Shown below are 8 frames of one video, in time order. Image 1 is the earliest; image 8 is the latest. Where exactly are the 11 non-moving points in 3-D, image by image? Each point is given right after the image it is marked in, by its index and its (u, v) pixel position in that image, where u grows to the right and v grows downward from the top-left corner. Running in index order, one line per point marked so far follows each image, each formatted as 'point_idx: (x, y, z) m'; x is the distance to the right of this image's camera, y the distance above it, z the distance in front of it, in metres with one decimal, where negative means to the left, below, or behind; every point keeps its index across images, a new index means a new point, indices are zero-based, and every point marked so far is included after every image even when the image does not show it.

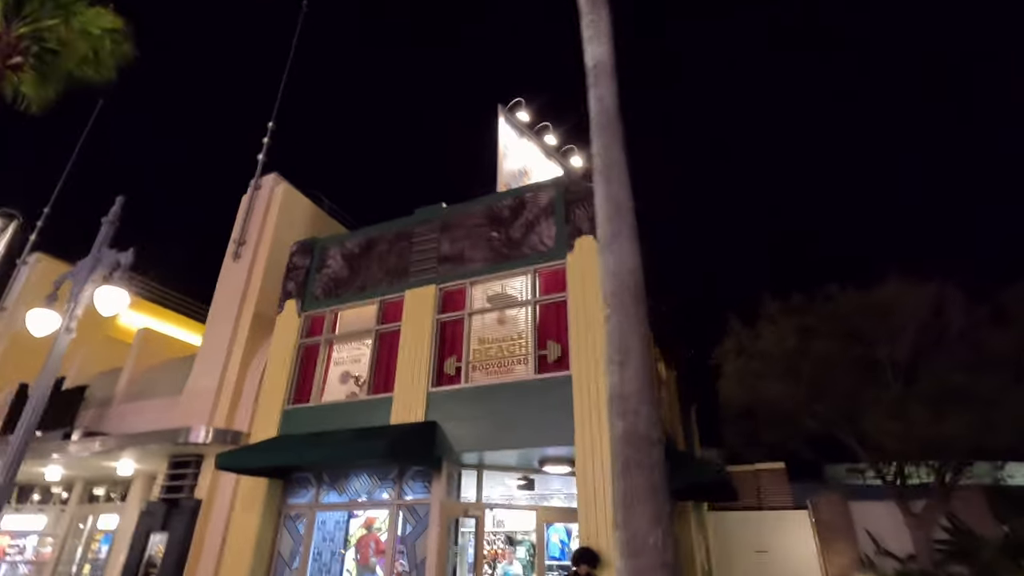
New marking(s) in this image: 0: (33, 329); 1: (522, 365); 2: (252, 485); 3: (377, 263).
0: (-6.5, -0.6, +7.3) m
1: (+0.2, -1.3, +9.2) m
2: (-4.9, -3.7, +10.2) m
3: (-2.8, +0.6, +11.3) m
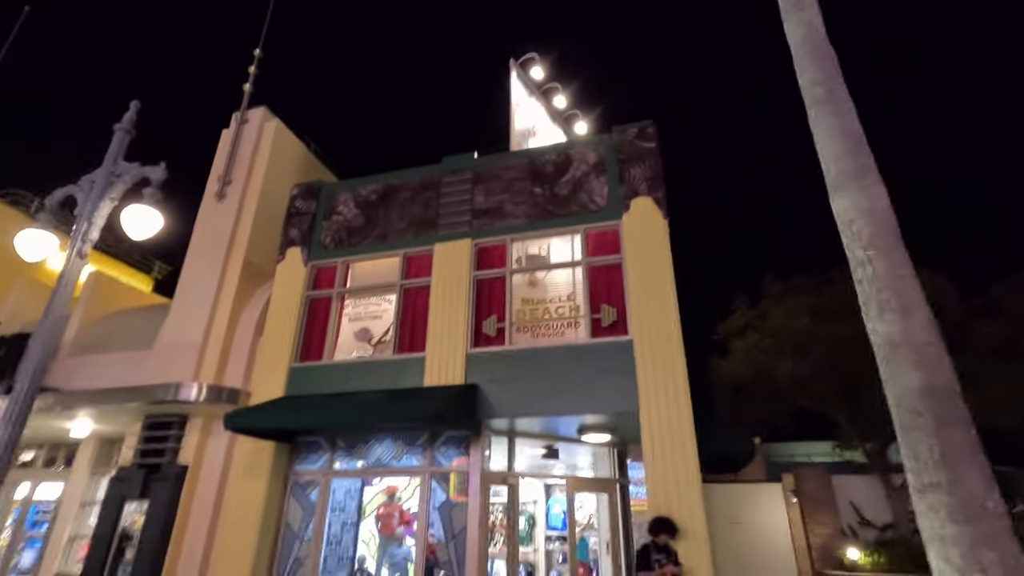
0: (-5.4, +0.4, +6.0) m
1: (+1.0, -0.7, +8.7) m
2: (-4.4, -2.7, +9.2) m
3: (-2.2, +1.5, +10.3) m
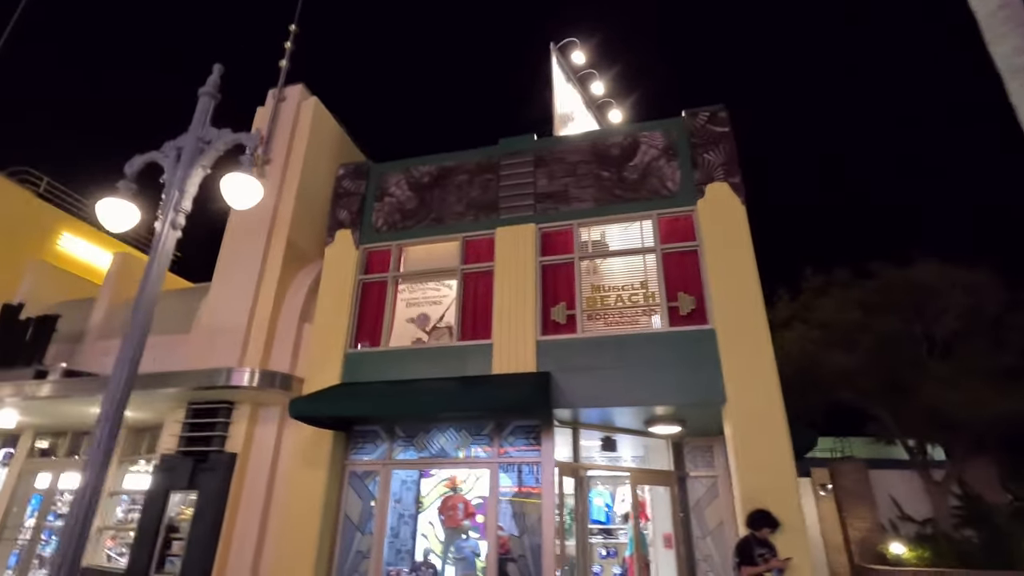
0: (-4.2, +0.7, +5.5) m
1: (+2.2, -0.5, +8.4) m
2: (-3.3, -2.4, +8.8) m
3: (-1.0, +1.7, +10.0) m
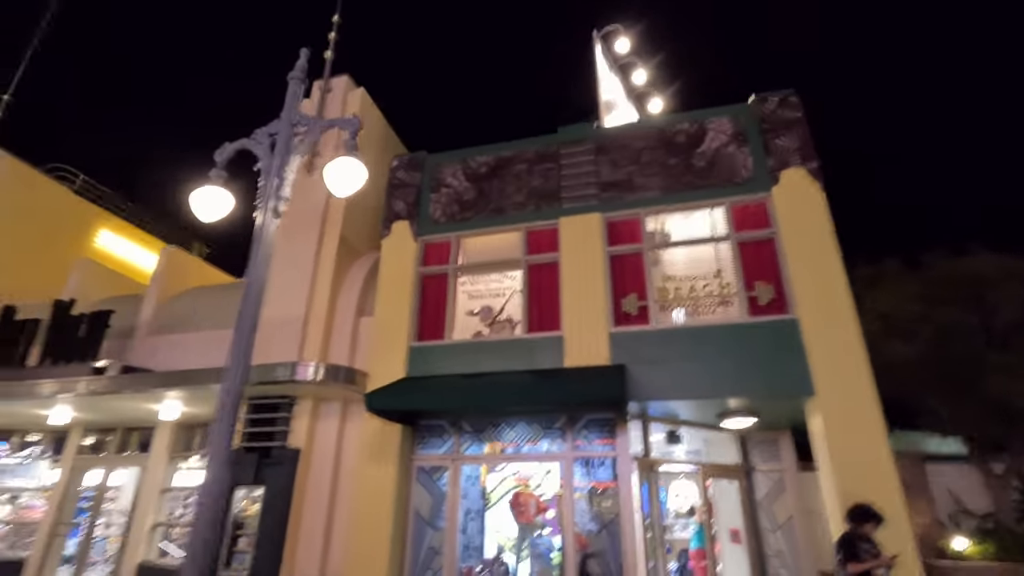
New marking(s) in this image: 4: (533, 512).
0: (-3.1, +0.8, +5.4) m
1: (+3.3, -0.3, +8.2) m
2: (-2.1, -2.3, +8.7) m
3: (+0.1, +1.9, +9.8) m
4: (+0.3, -3.4, +8.2) m
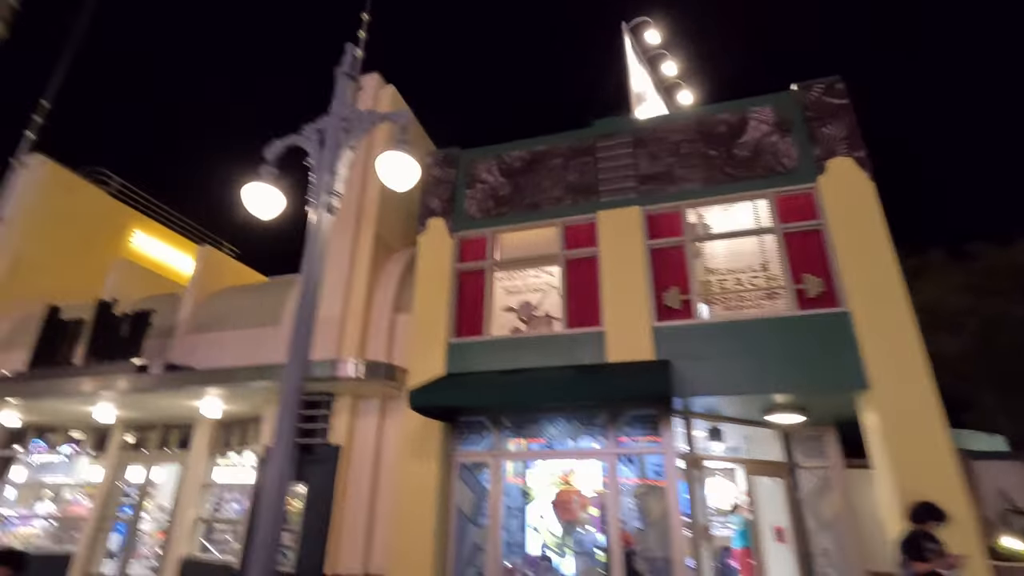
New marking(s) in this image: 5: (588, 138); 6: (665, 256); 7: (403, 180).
0: (-2.6, +0.8, +5.4) m
1: (+3.9, -0.2, +8.0) m
2: (-1.5, -2.3, +8.7) m
3: (+0.7, +2.0, +9.7) m
4: (+1.0, -3.3, +8.1) m
5: (+1.4, +2.7, +9.7) m
6: (+2.5, +0.5, +8.7) m
7: (-1.1, +1.0, +5.1) m
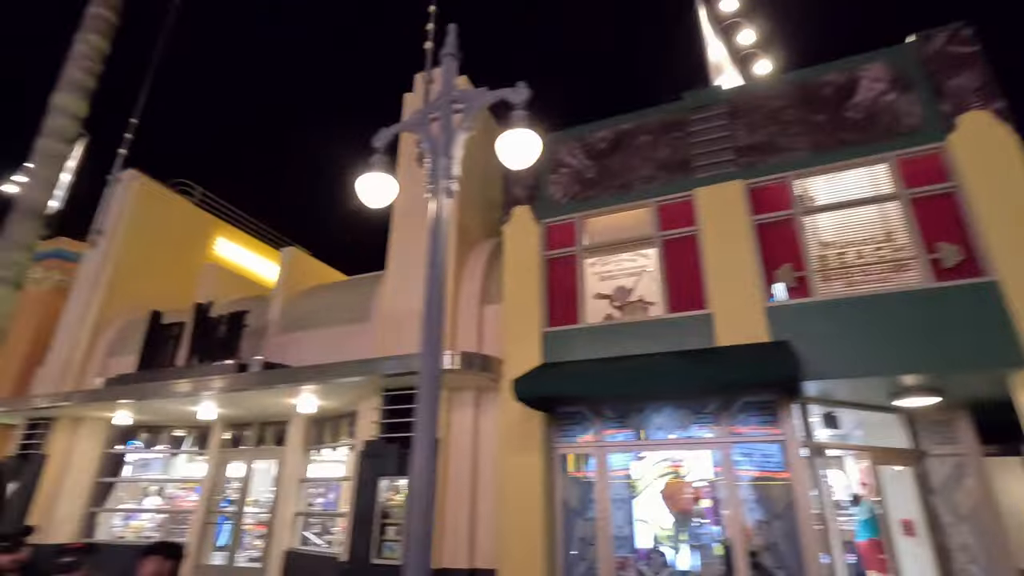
0: (-1.4, +0.9, +5.3) m
1: (+5.3, +0.2, +7.3) m
2: (+0.1, -2.1, +8.5) m
3: (+2.2, +2.3, +9.2) m
4: (+2.6, -3.1, +7.7) m
5: (+2.9, +3.0, +9.2) m
6: (+4.0, +0.8, +8.1) m
7: (+0.1, +1.2, +4.8) m
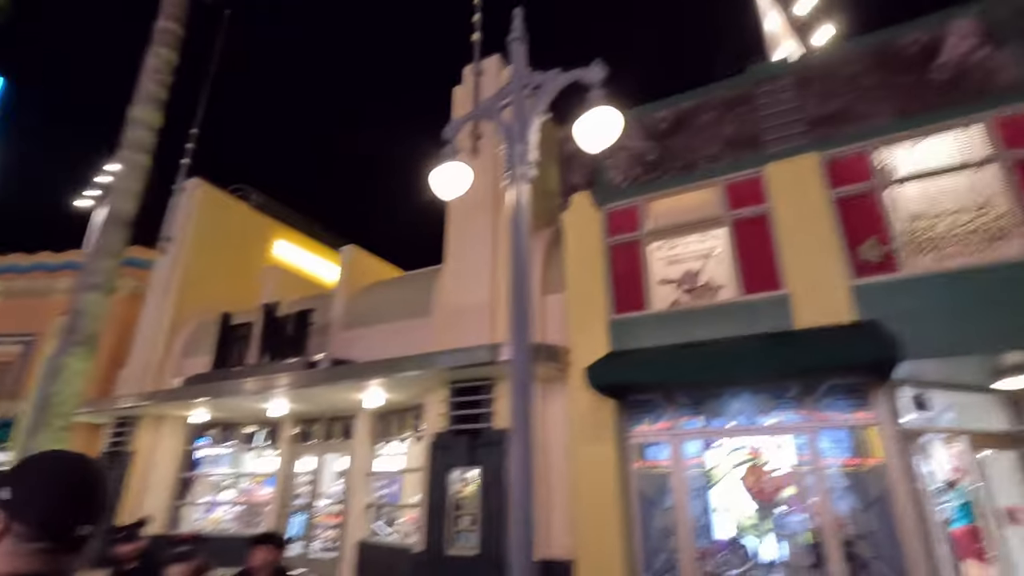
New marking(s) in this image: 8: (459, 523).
0: (-0.7, +1.0, +5.3) m
1: (+6.2, +0.6, +6.8) m
2: (+1.2, -1.9, +8.4) m
3: (+3.2, +2.5, +8.9) m
4: (+3.6, -2.8, +7.5) m
5: (+3.8, +3.3, +8.8) m
6: (+4.9, +1.2, +7.7) m
7: (+0.8, +1.3, +4.7) m
8: (-0.9, -3.9, +9.0) m
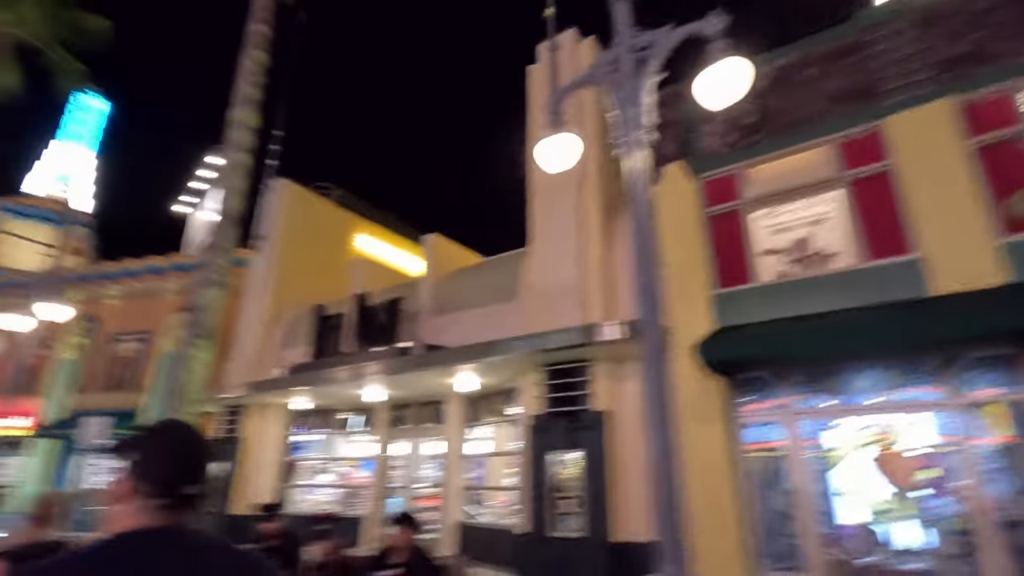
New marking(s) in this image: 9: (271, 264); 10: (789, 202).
0: (+0.4, +1.2, +5.1) m
1: (+7.4, +1.1, +5.8) m
2: (+2.7, -1.5, +8.0) m
3: (+4.6, +3.0, +8.2) m
4: (+5.1, -2.3, +6.8) m
5: (+5.1, +3.8, +8.1) m
6: (+6.2, +1.7, +6.8) m
7: (+1.7, +1.6, +4.3) m
8: (+0.8, -3.6, +8.9) m
9: (-7.0, +0.7, +15.5) m
10: (+4.2, +1.3, +8.2) m
